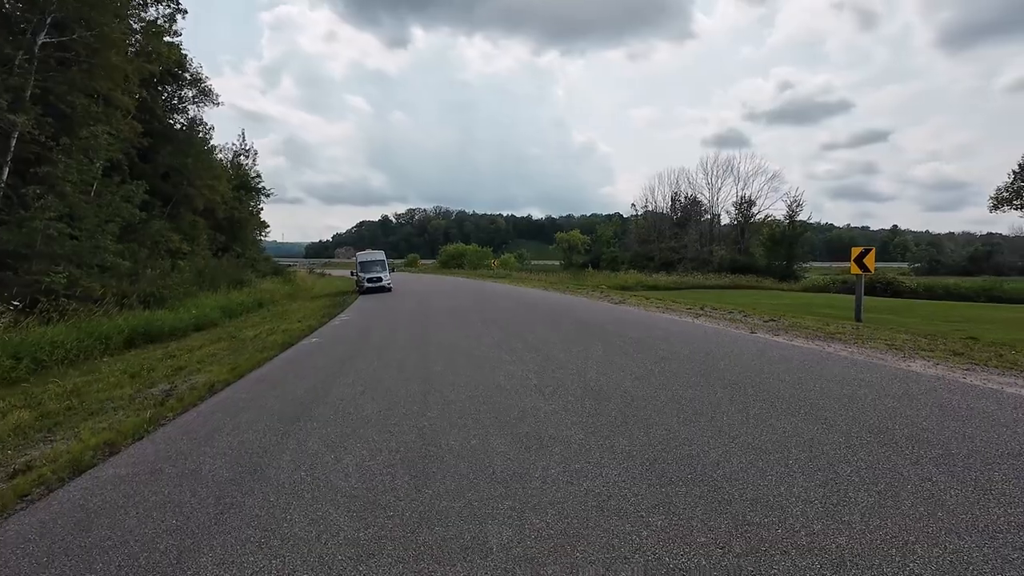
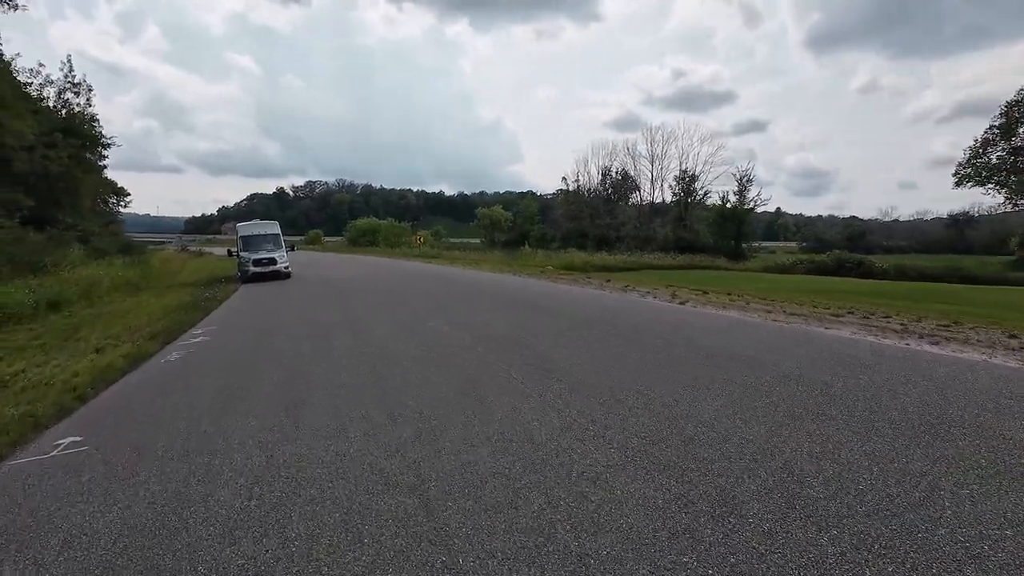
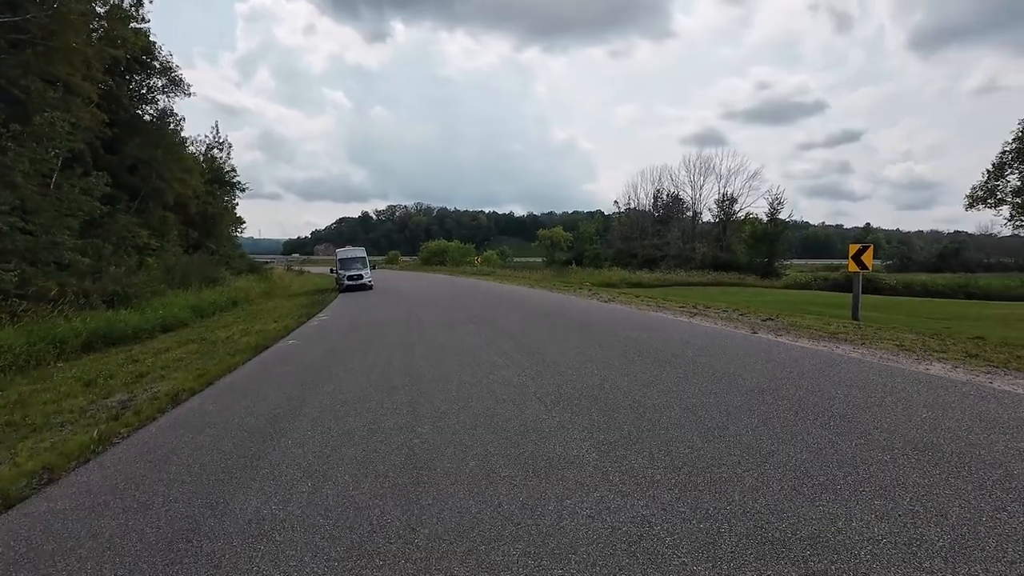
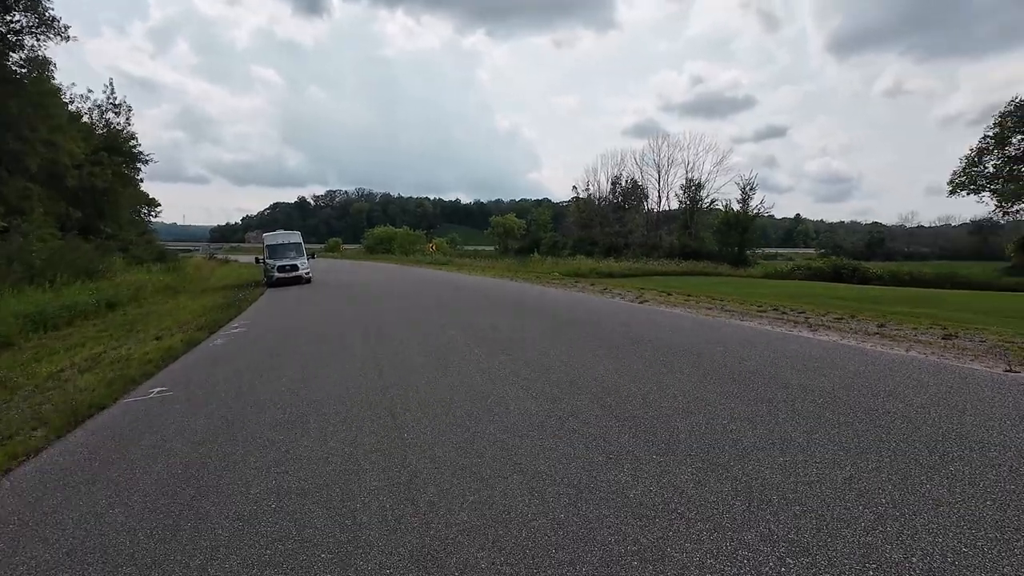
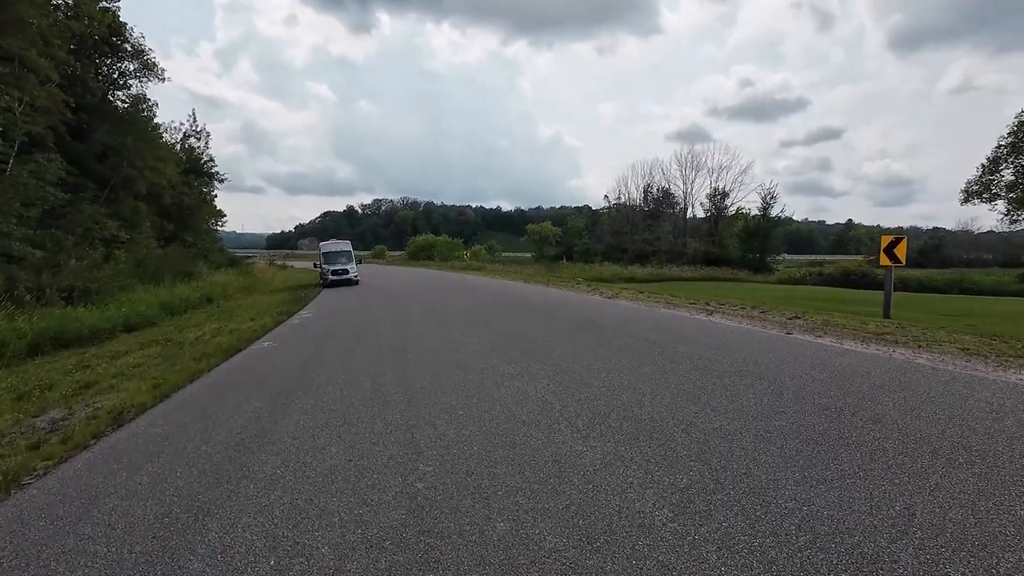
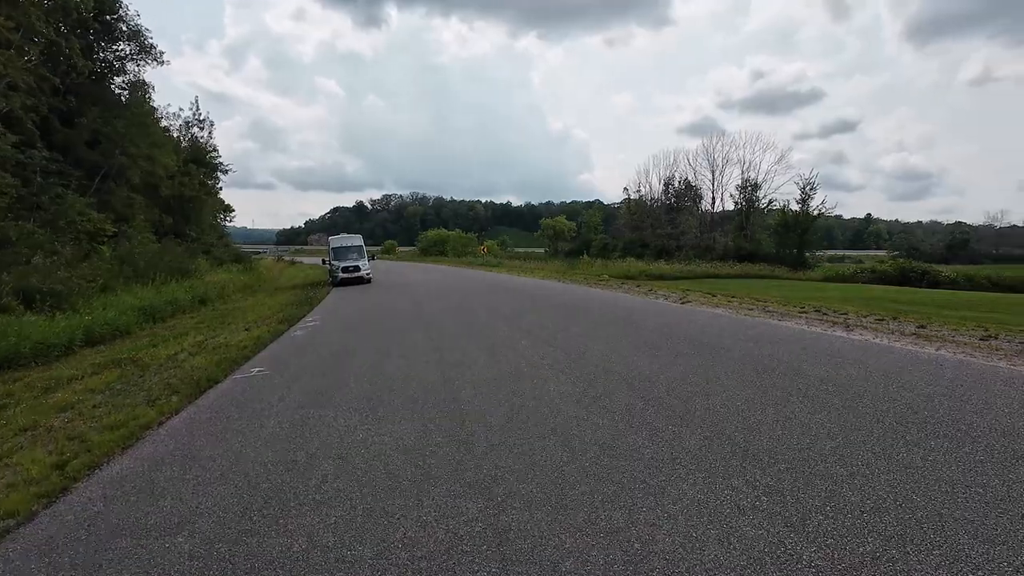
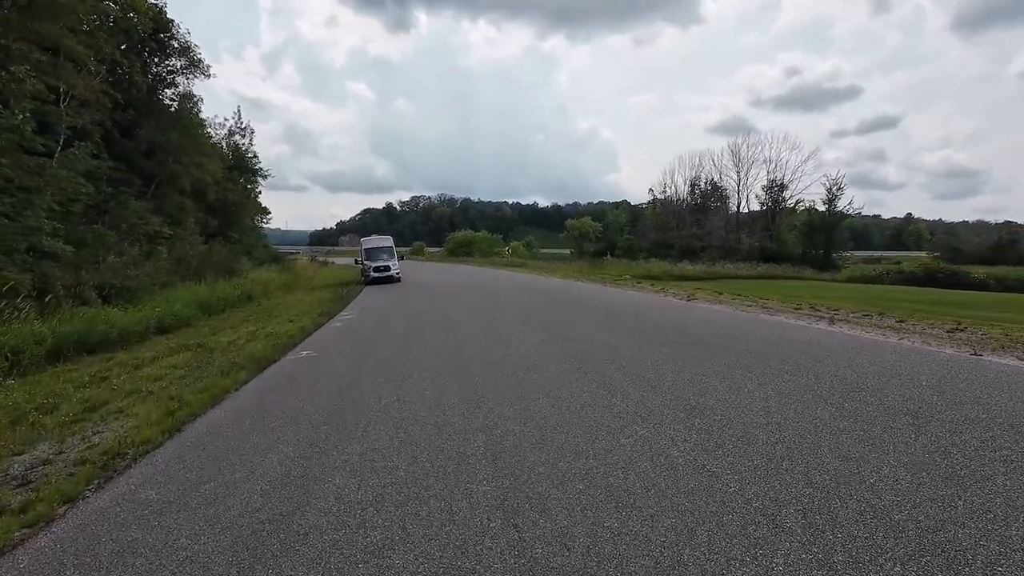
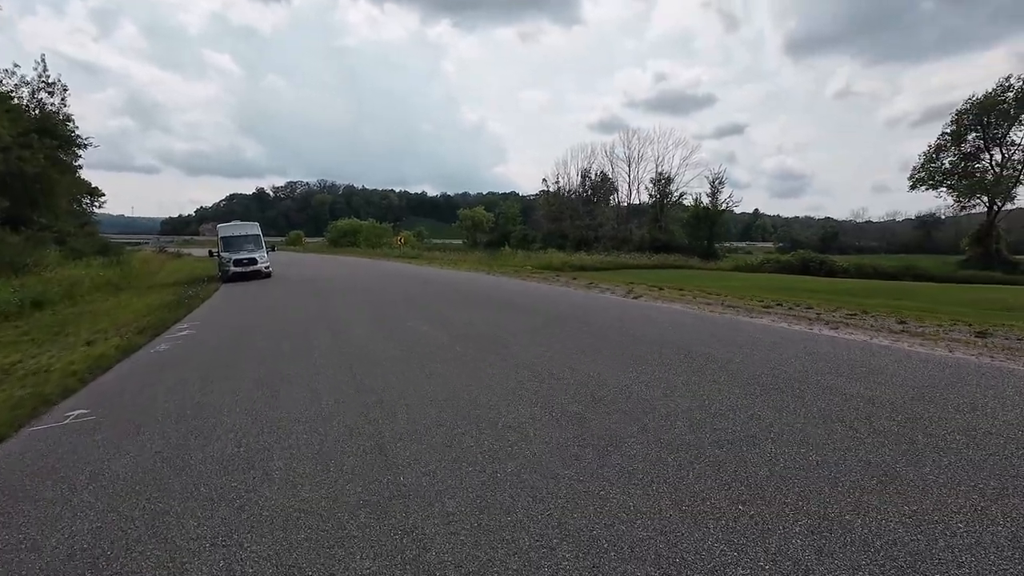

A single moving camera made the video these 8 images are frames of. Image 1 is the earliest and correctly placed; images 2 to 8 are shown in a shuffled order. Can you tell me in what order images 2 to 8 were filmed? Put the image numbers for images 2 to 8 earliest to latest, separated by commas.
3, 5, 7, 6, 4, 8, 2
